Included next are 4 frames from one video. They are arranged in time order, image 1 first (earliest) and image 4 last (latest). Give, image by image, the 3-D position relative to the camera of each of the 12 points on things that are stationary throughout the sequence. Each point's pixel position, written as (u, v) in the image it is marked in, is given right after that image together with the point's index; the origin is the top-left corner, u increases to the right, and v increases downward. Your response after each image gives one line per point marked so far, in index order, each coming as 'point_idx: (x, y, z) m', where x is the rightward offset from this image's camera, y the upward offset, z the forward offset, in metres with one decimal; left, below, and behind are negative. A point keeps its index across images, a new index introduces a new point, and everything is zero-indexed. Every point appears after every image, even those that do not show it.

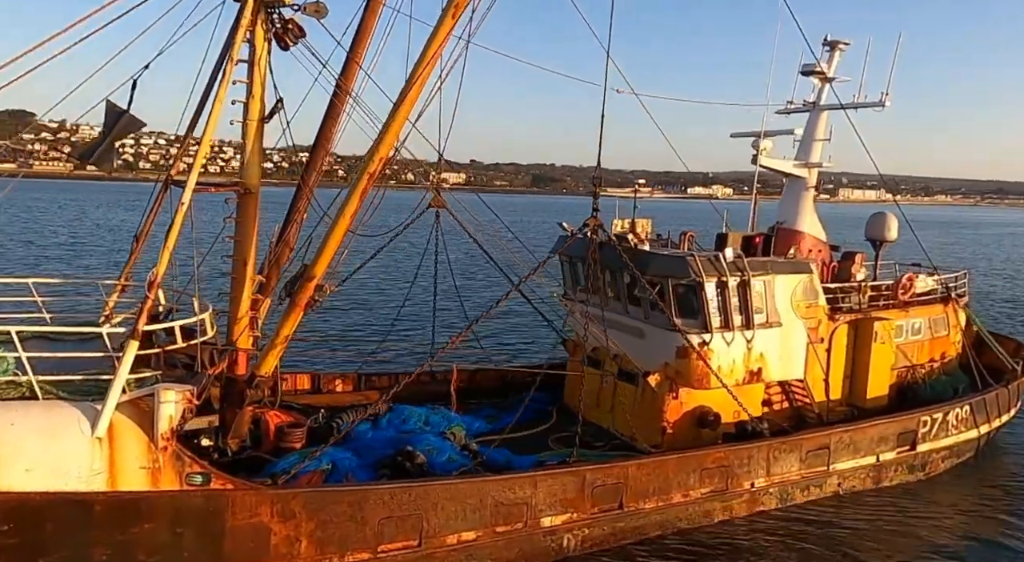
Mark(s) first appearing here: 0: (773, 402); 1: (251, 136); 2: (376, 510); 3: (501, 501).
0: (+4.7, -2.2, +14.8) m
1: (-3.4, +1.9, +10.9) m
2: (-1.7, -2.8, +9.8) m
3: (-0.2, -2.9, +10.7) m
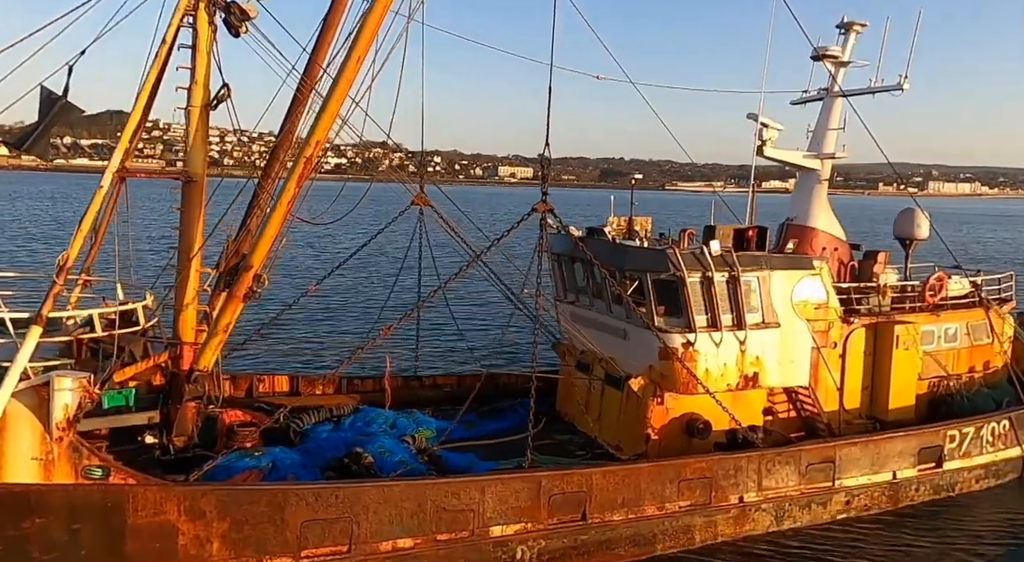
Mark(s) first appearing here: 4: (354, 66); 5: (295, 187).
0: (+4.4, -2.1, +13.6) m
1: (-4.1, +2.0, +10.6) m
2: (-2.4, -2.6, +9.2) m
3: (-0.9, -2.7, +10.0) m
4: (-1.9, +2.6, +9.9) m
5: (-2.7, +1.2, +10.1) m
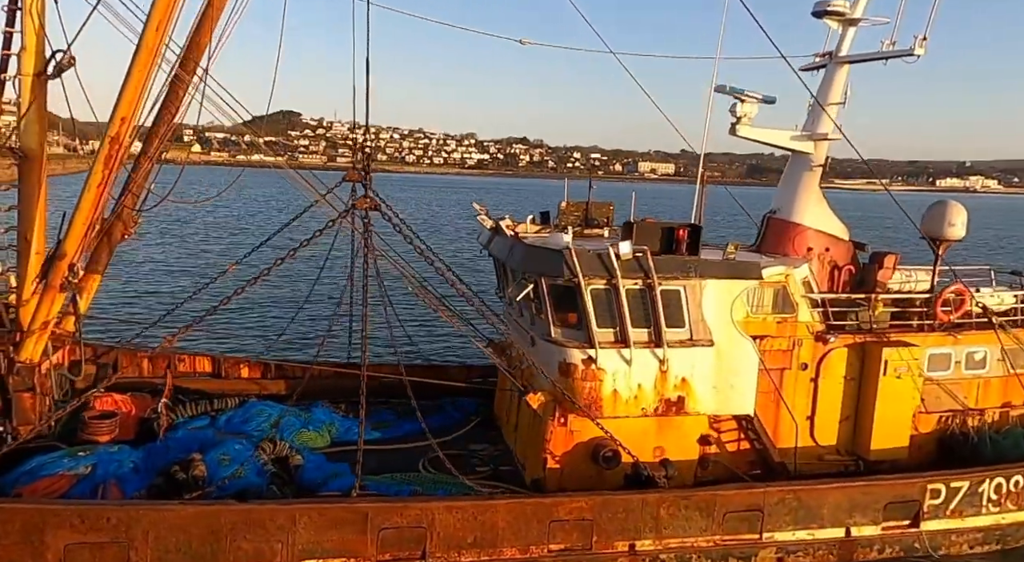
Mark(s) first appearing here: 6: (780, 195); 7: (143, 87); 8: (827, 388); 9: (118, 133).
0: (+2.9, -2.2, +11.5) m
1: (-5.8, +2.2, +9.8) m
2: (-4.6, -2.6, +8.5) m
3: (-2.9, -2.8, +9.0) m
4: (-3.8, +2.6, +8.8) m
5: (-4.5, +1.2, +9.2) m
6: (+4.1, +1.3, +12.7) m
7: (-4.0, +2.1, +8.9) m
8: (+4.5, -1.5, +11.8) m
9: (-4.3, +1.6, +9.1) m
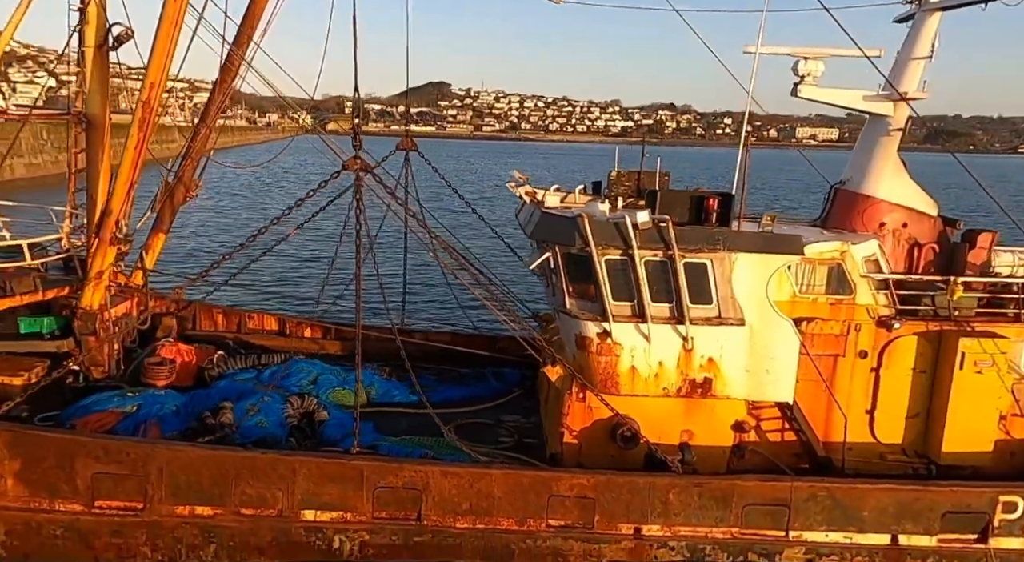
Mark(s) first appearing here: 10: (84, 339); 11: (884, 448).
0: (+3.2, -1.9, +10.6) m
1: (-5.5, +2.8, +10.8) m
2: (-4.8, -2.1, +9.4) m
3: (-3.1, -2.3, +9.5) m
4: (-3.8, +3.1, +9.3) m
5: (-4.5, +1.8, +9.9) m
6: (+4.8, +1.6, +11.5) m
7: (-3.9, +2.6, +9.5) m
8: (+4.9, -1.3, +10.6) m
9: (-4.3, +2.1, +9.8) m
10: (-5.8, -0.8, +11.2) m
11: (+4.9, -2.2, +10.8) m
